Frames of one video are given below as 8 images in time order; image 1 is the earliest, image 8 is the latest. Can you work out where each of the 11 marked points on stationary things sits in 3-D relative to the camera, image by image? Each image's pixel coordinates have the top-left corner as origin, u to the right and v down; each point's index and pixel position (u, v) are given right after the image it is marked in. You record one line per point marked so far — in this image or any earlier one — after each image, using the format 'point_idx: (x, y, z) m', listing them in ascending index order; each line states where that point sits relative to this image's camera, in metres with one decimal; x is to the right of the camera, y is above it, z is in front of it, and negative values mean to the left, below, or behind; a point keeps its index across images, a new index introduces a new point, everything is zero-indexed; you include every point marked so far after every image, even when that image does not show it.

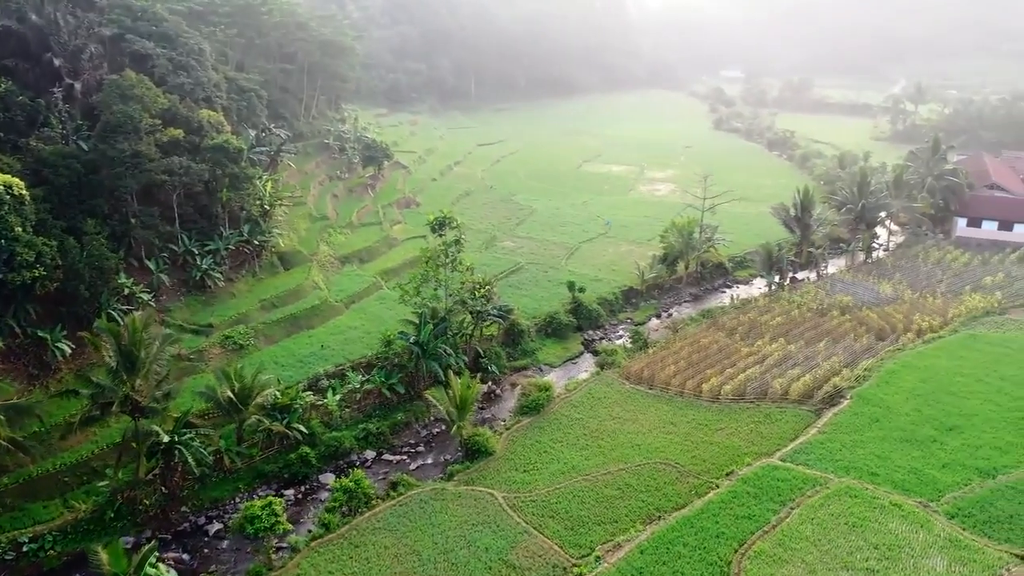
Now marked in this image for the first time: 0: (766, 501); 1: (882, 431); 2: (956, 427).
0: (+6.0, -5.0, +16.2) m
1: (+9.7, -3.8, +18.1) m
2: (+11.4, -3.6, +17.8) m
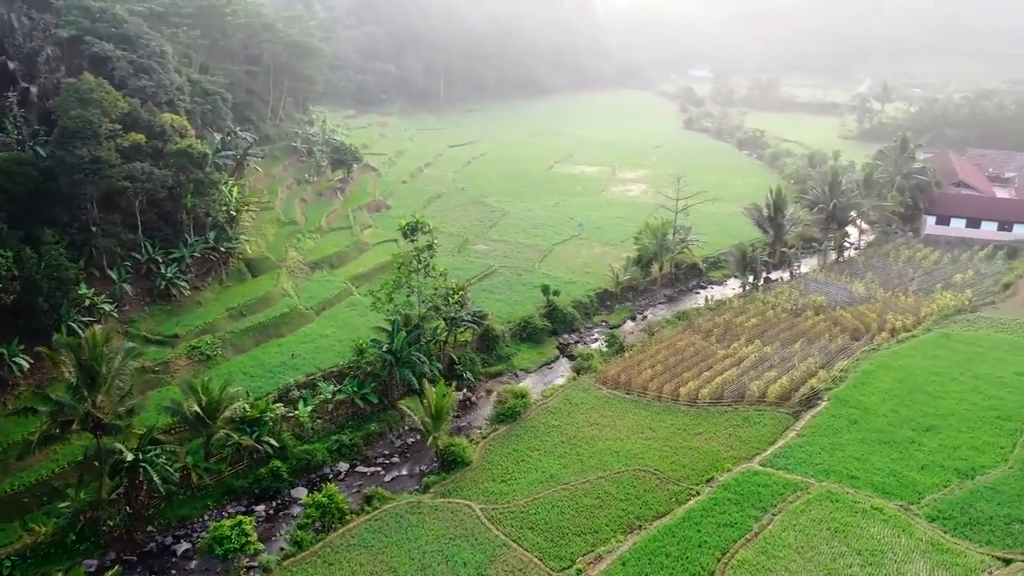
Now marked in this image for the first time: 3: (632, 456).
0: (+5.5, -5.1, +16.0) m
1: (+9.1, -3.8, +18.0) m
2: (+10.9, -3.6, +17.8) m
3: (+3.4, -4.8, +19.8) m
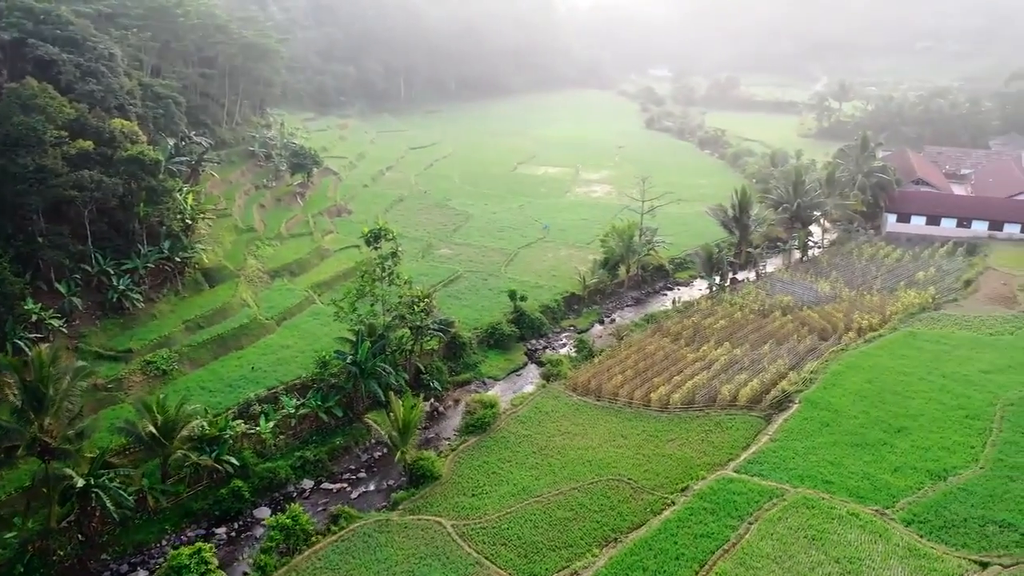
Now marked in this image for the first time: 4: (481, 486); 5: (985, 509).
0: (+4.8, -5.2, +15.8) m
1: (+8.3, -3.8, +18.0) m
2: (+10.1, -3.6, +17.8) m
3: (+2.6, -5.0, +19.4) m
4: (-0.9, -5.5, +19.4) m
5: (+10.2, -4.8, +14.9) m
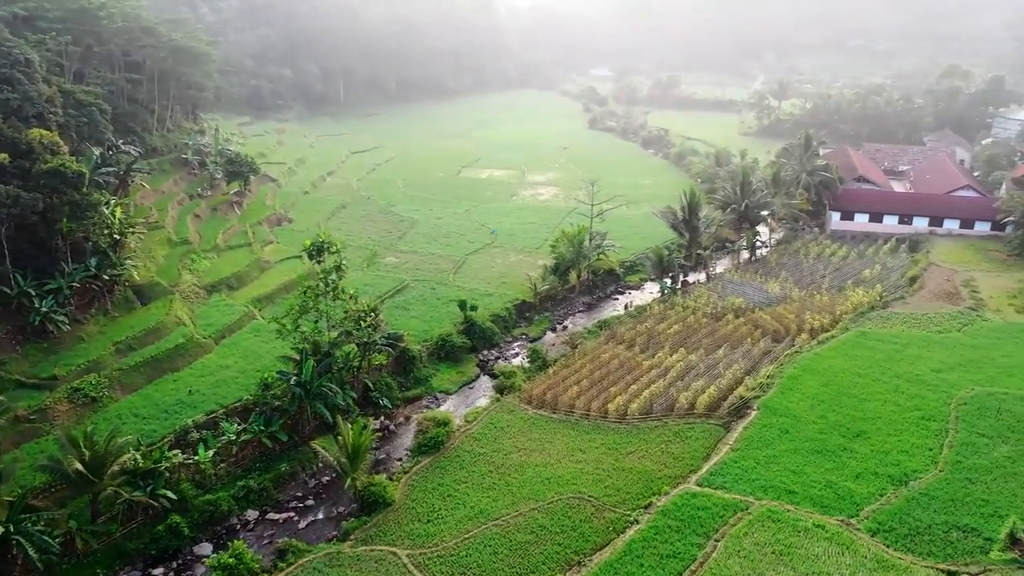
0: (+3.9, -5.5, +15.3) m
1: (+7.2, -4.0, +17.7) m
2: (+9.0, -3.7, +17.7) m
3: (+1.4, -5.3, +18.8) m
4: (-2.0, -6.0, +18.5) m
5: (+9.4, -4.9, +14.9) m
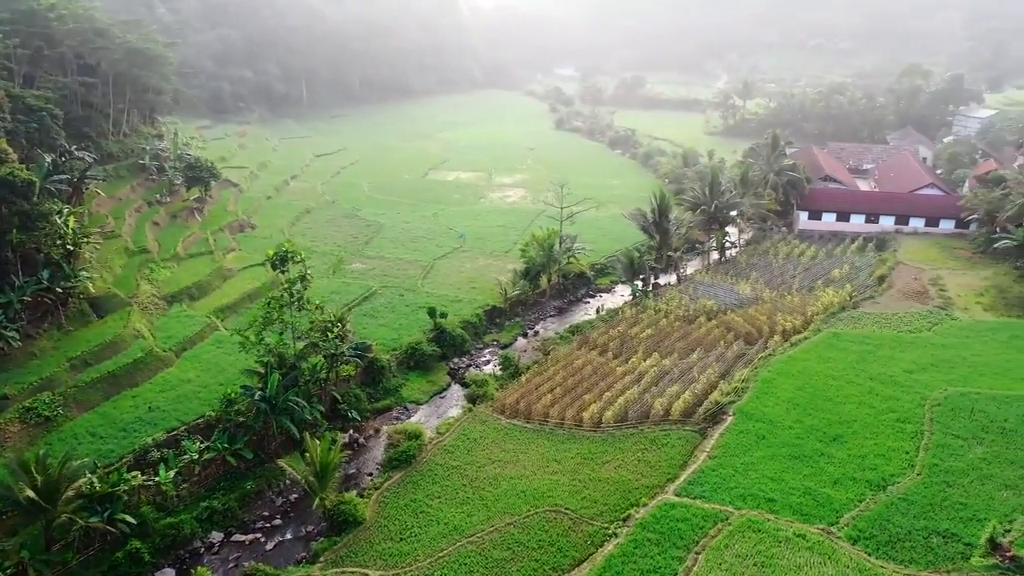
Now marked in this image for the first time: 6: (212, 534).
0: (+3.4, -5.6, +15.0) m
1: (+6.5, -4.1, +17.5) m
2: (+8.3, -3.8, +17.6) m
3: (+0.8, -5.5, +18.4) m
4: (-2.7, -6.3, +17.9) m
5: (+8.8, -4.9, +14.8) m
6: (-8.5, -7.0, +19.5) m
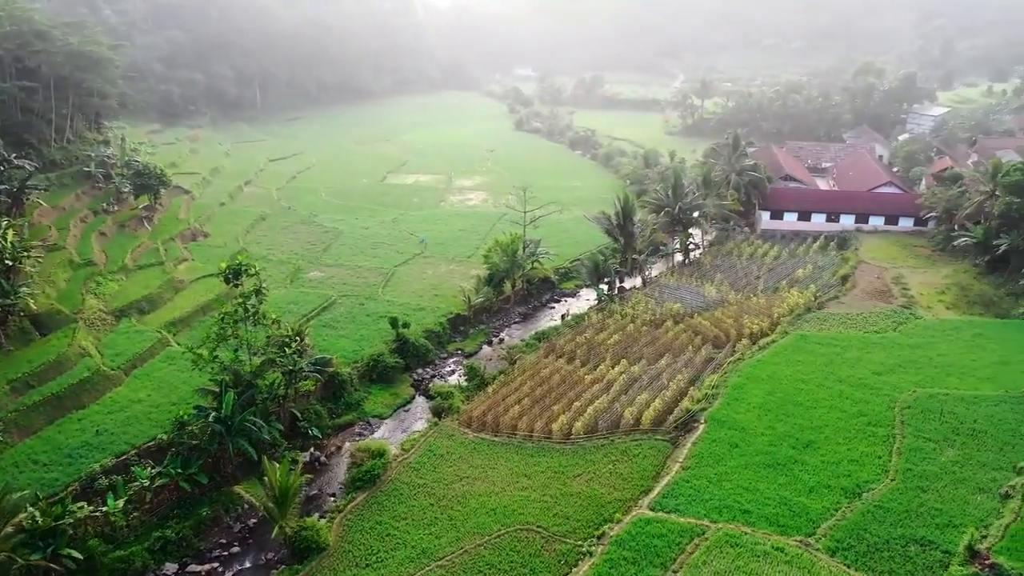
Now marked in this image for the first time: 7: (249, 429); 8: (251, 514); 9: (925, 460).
0: (+2.8, -5.8, +14.5) m
1: (+5.8, -4.2, +17.2) m
2: (+7.5, -3.9, +17.3) m
3: (0.0, -5.8, +17.7) m
4: (-3.4, -6.6, +17.1) m
5: (+8.2, -5.0, +14.6) m
6: (-9.3, -7.5, +18.4) m
7: (-7.7, -4.1, +20.1) m
8: (-7.7, -6.7, +20.2) m
9: (+9.9, -4.1, +16.6) m
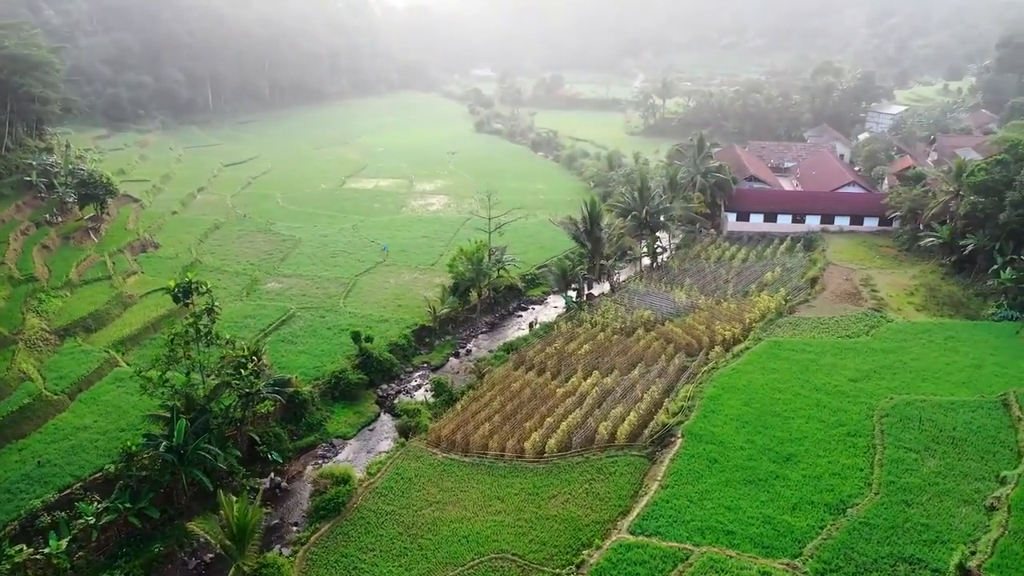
0: (+2.3, -6.2, +13.8) m
1: (+5.1, -4.5, +16.7) m
2: (+6.8, -4.1, +16.9) m
3: (-0.7, -6.2, +16.9) m
4: (-4.0, -7.1, +16.1) m
5: (+7.7, -5.2, +14.2) m
6: (-9.9, -8.1, +17.1) m
7: (-8.5, -4.7, +18.8) m
8: (-8.4, -7.2, +18.9) m
9: (+9.2, -4.3, +16.3) m
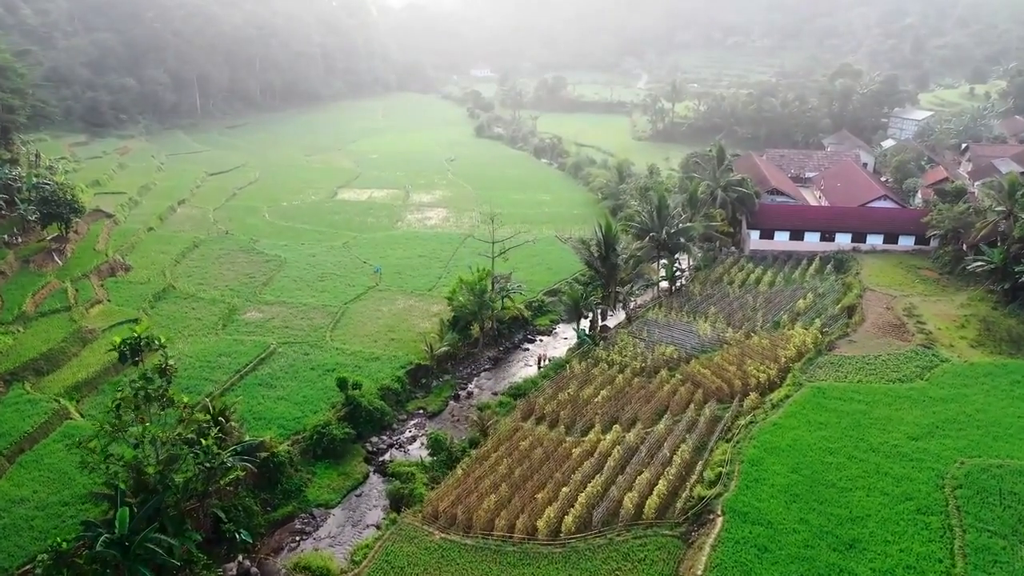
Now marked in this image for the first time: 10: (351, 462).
0: (+2.6, -7.4, +11.0) m
1: (+5.3, -5.7, +13.9) m
2: (+7.1, -5.3, +14.1) m
3: (-0.4, -7.4, +14.0) m
4: (-3.7, -8.3, +13.2) m
5: (+8.0, -6.4, +11.4) m
6: (-9.7, -9.3, +14.2) m
7: (-8.3, -5.9, +15.9) m
8: (-8.2, -8.4, +16.1) m
9: (+9.5, -5.4, +13.4) m
10: (-4.9, -5.2, +21.3) m
